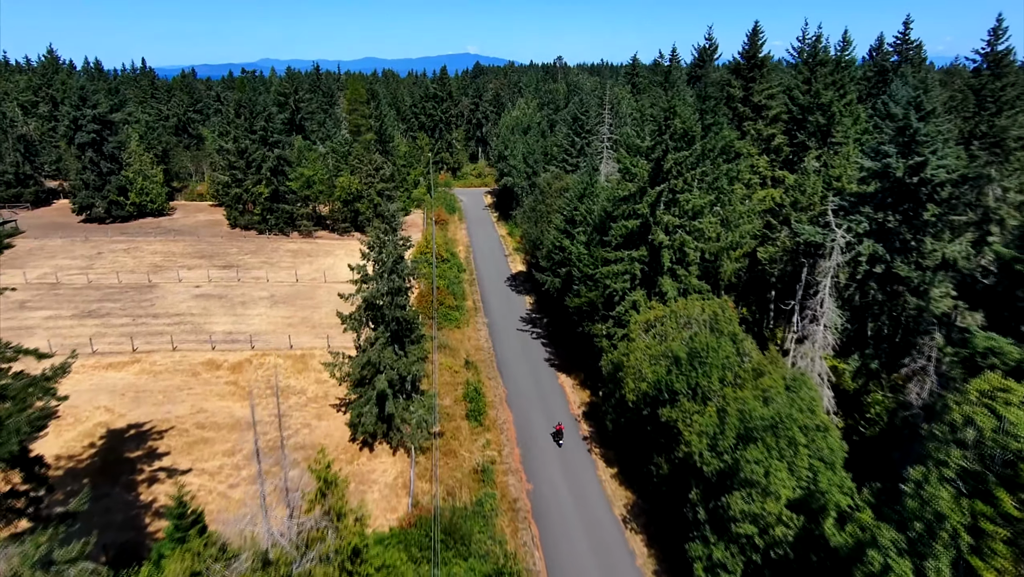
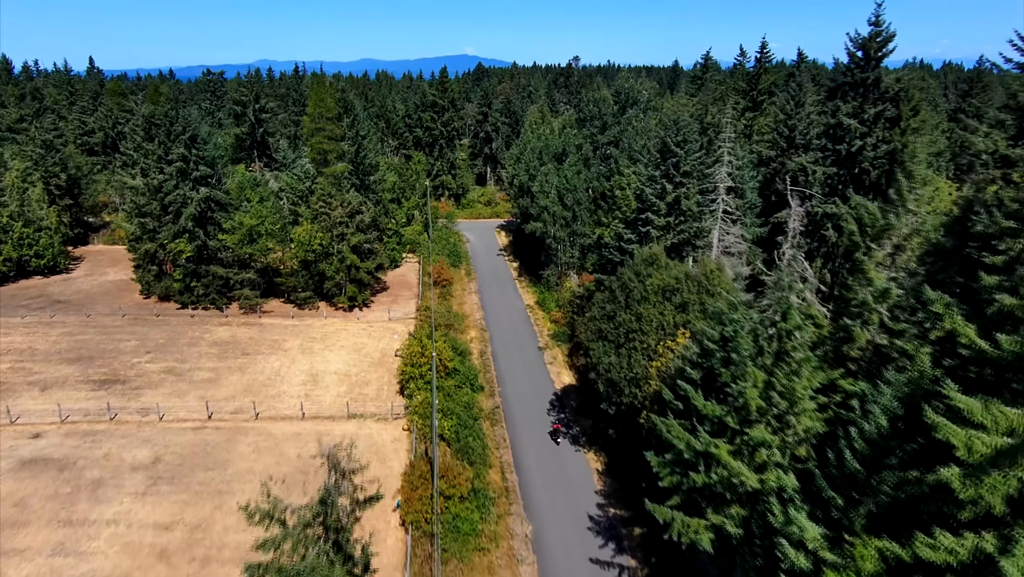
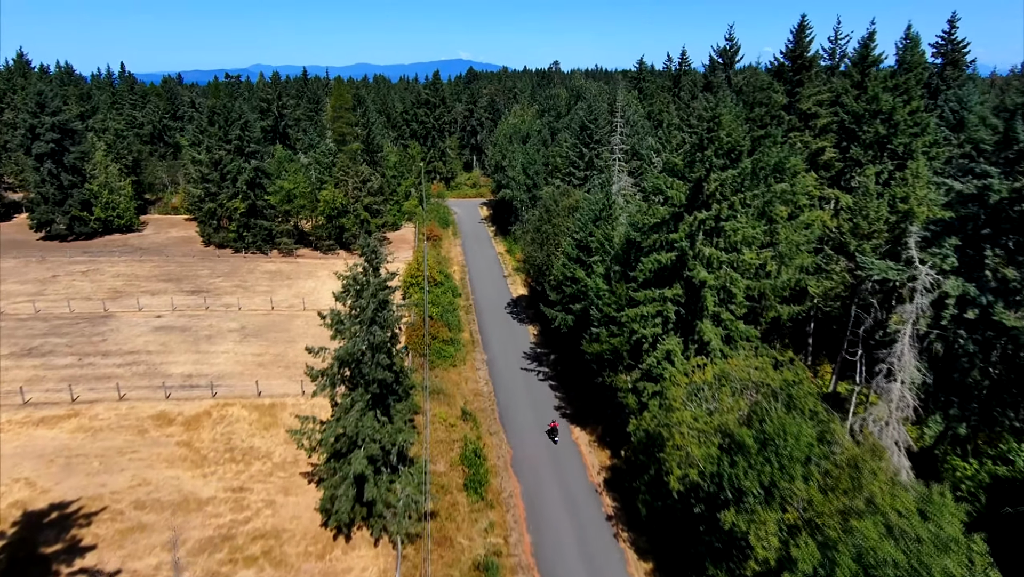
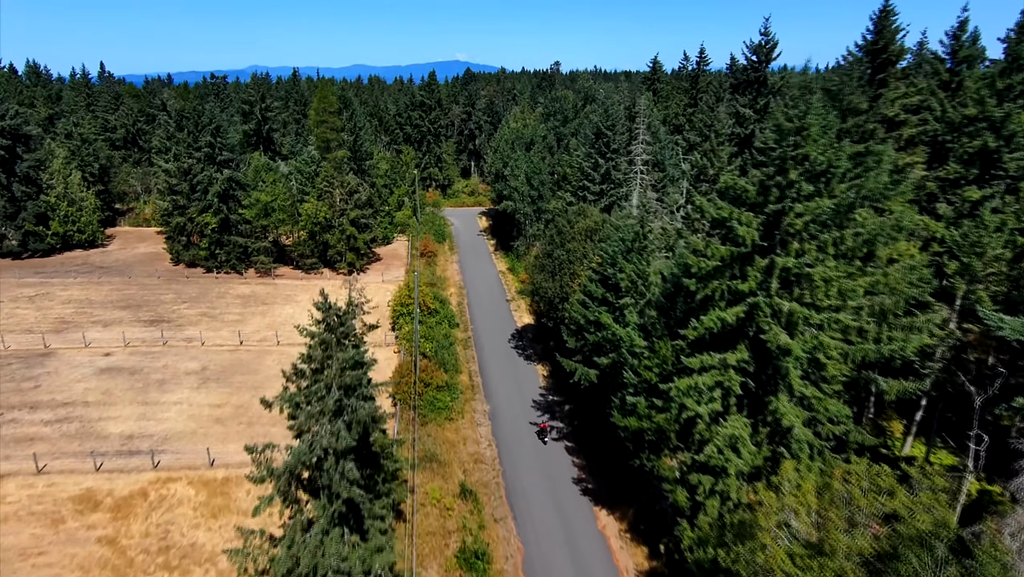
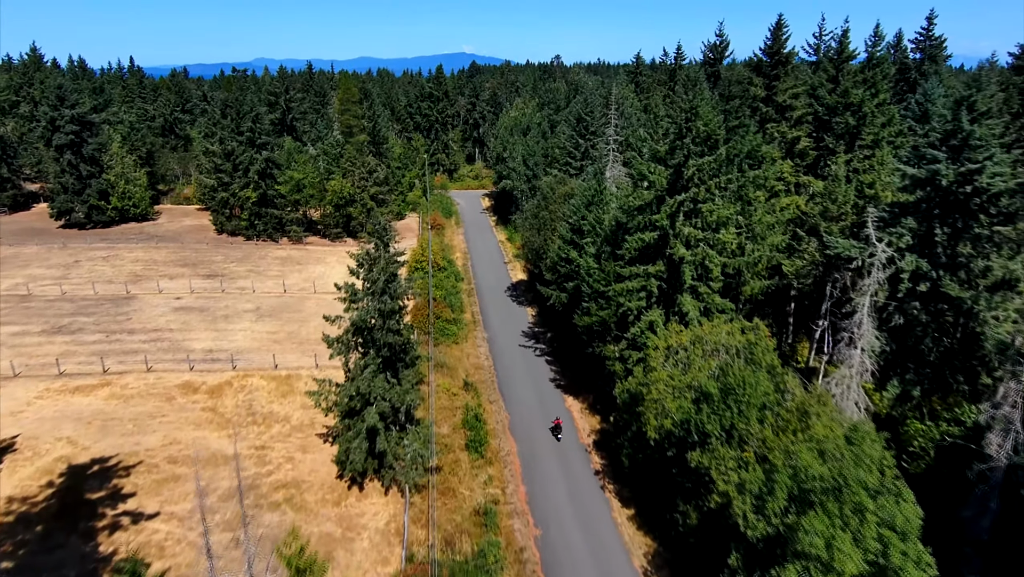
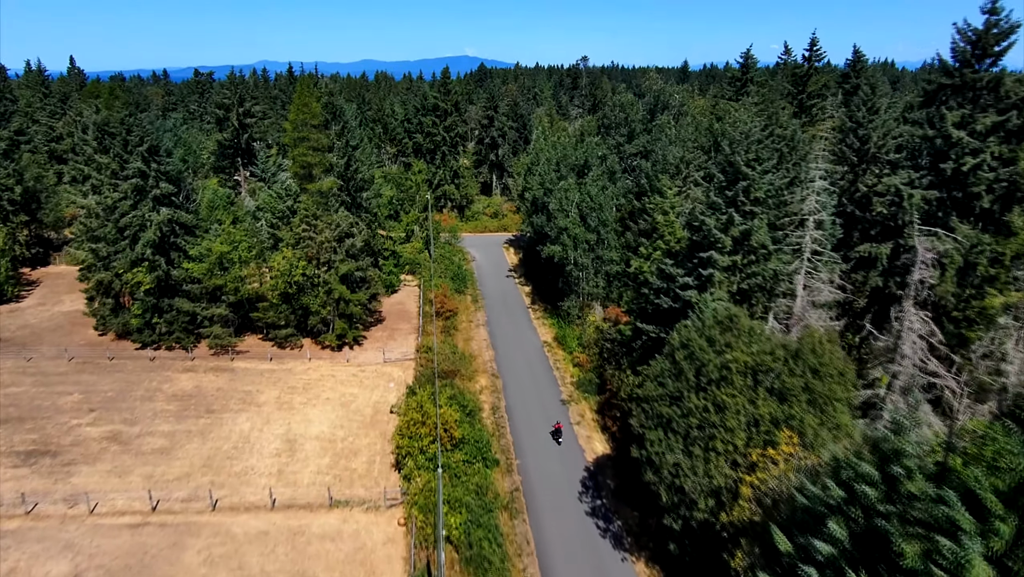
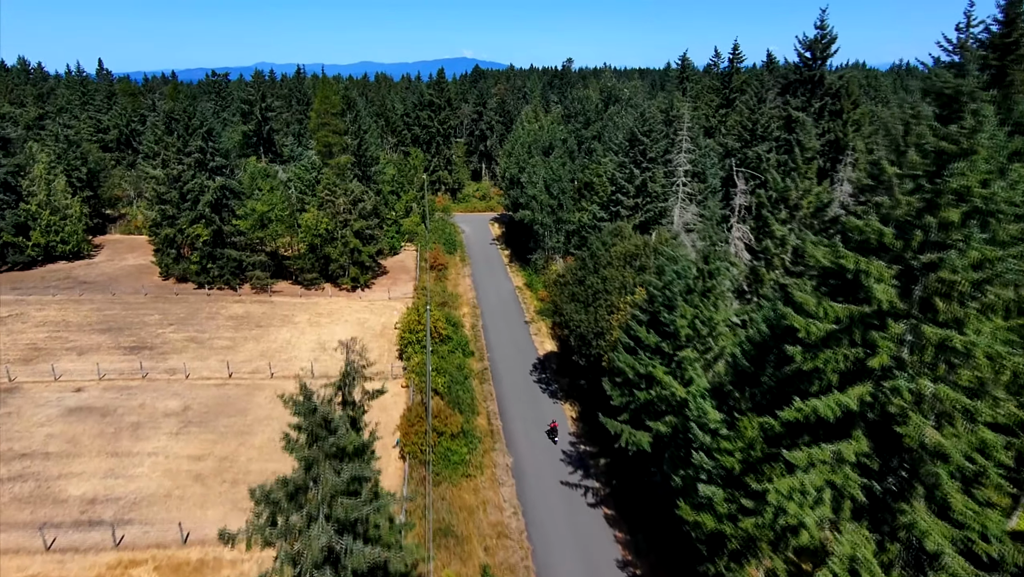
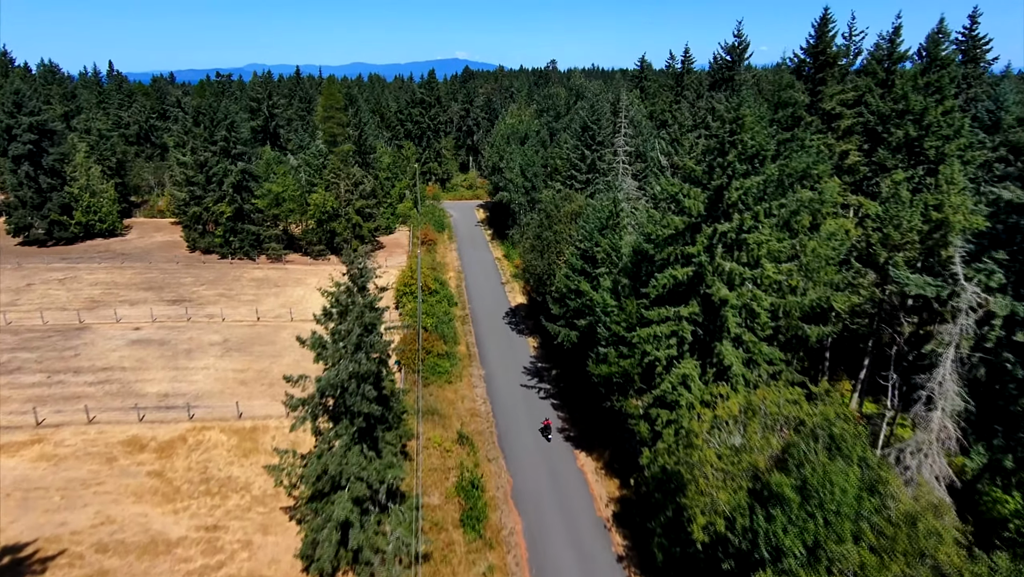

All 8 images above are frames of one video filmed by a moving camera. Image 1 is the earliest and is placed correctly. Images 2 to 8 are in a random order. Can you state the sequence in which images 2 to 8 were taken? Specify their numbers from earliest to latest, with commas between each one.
5, 3, 8, 4, 7, 2, 6
